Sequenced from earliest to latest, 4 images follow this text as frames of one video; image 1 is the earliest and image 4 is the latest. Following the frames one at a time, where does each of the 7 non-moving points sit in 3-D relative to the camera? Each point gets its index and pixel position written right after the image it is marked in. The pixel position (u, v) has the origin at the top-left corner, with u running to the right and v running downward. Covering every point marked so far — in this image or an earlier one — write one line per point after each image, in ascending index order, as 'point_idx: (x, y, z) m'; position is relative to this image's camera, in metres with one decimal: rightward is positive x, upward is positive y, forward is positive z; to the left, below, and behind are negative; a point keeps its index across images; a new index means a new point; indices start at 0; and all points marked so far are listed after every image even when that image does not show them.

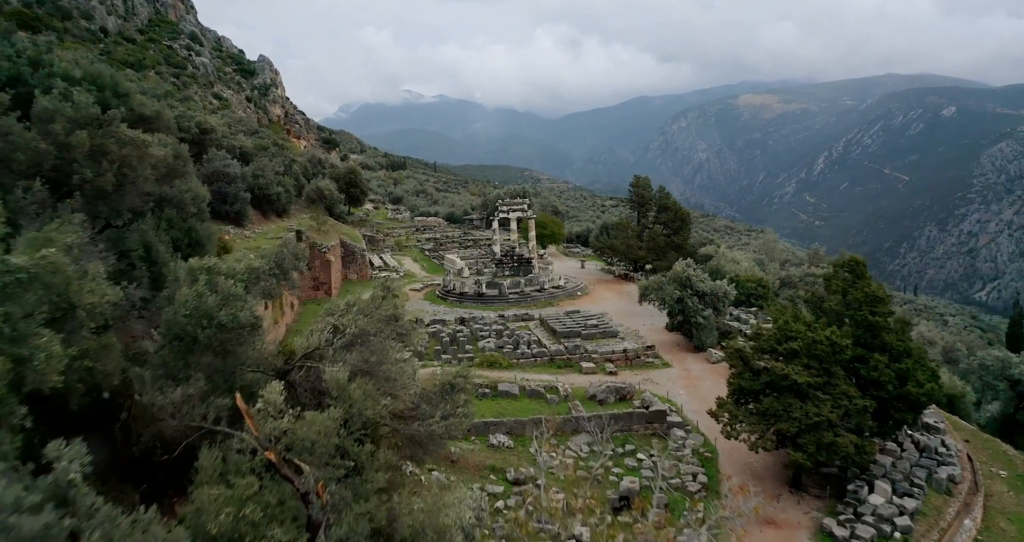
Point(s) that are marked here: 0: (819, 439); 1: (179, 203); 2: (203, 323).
0: (+6.2, -3.4, +12.6) m
1: (-9.1, +1.8, +16.9) m
2: (-4.6, -0.8, +9.2) m
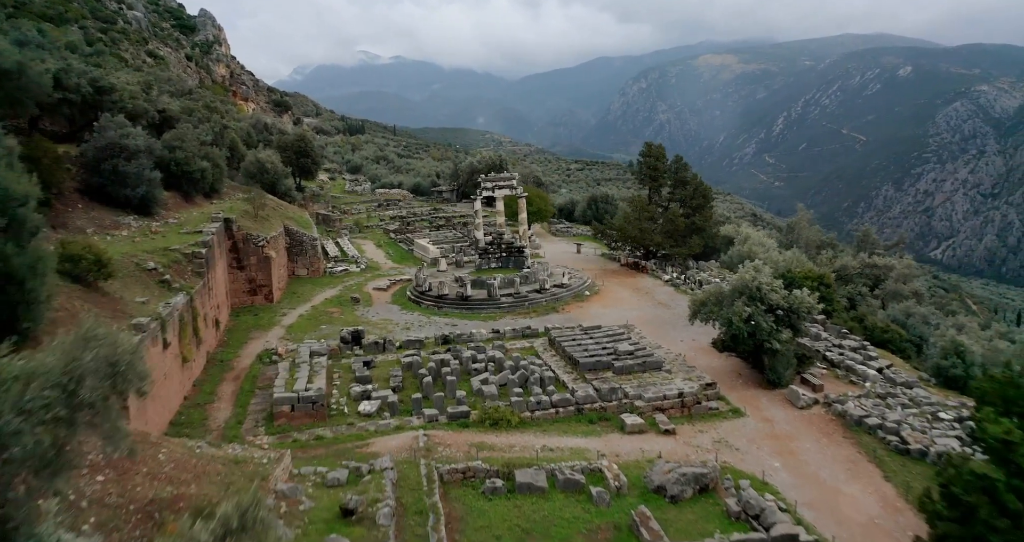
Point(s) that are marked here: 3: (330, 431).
0: (+7.1, -4.2, +6.7) m
1: (-8.5, +1.0, +9.8) m
2: (-3.6, -2.0, +2.5) m
3: (-4.4, -3.9, +15.0) m
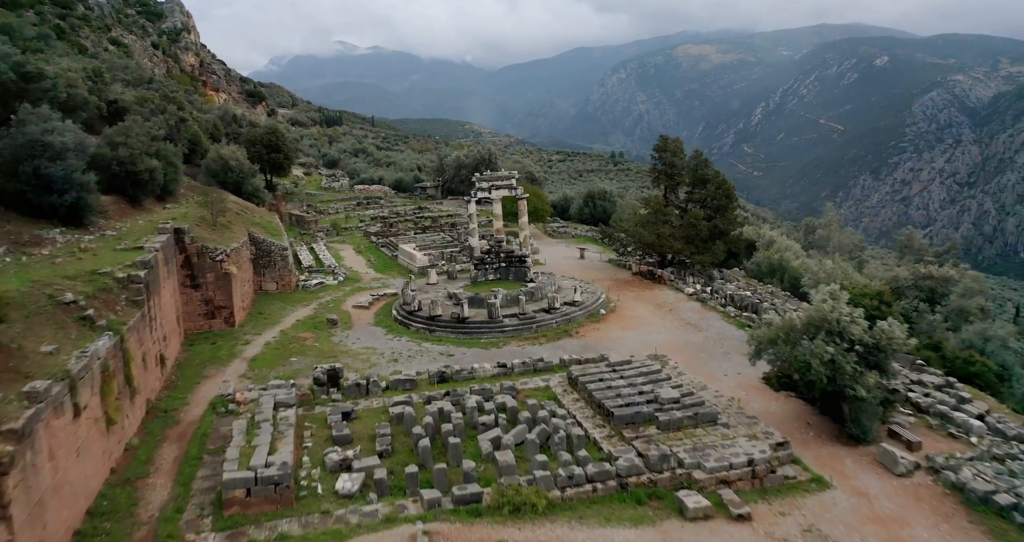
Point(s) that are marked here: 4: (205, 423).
0: (+7.8, -5.0, +3.4) m
1: (-7.9, +0.1, +5.9) m
2: (-2.7, -3.0, -1.2) m
3: (-3.9, -4.6, +11.3) m
4: (-7.6, -3.8, +15.4) m
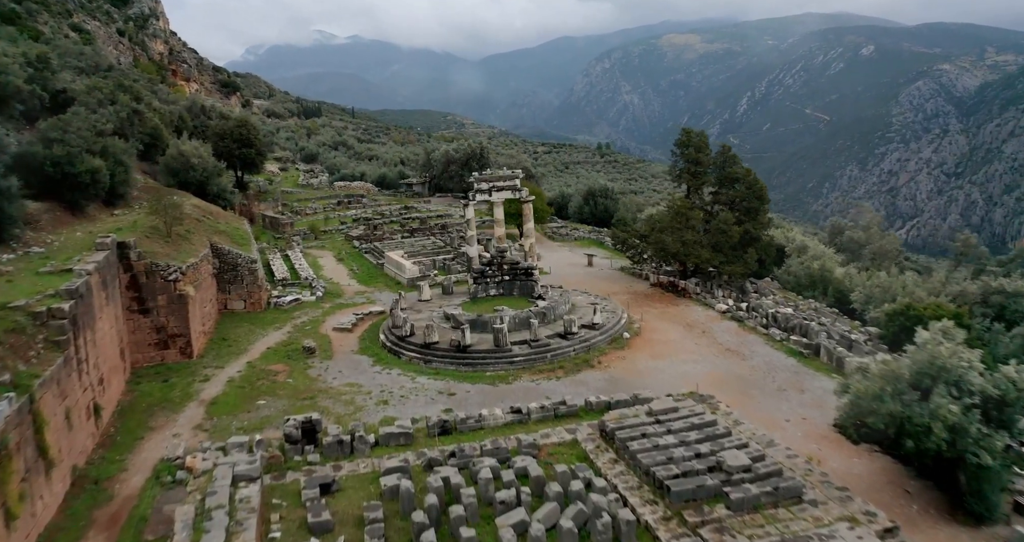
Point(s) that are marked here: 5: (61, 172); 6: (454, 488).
0: (+8.6, -5.7, +0.5) m
1: (-7.3, -0.7, +2.5) m
2: (-1.8, -3.8, -4.3) m
3: (-3.3, -5.3, +8.1) m
4: (-7.2, -4.5, +12.1) m
5: (-14.6, +3.2, +20.0) m
6: (-1.1, -4.0, +11.6) m
